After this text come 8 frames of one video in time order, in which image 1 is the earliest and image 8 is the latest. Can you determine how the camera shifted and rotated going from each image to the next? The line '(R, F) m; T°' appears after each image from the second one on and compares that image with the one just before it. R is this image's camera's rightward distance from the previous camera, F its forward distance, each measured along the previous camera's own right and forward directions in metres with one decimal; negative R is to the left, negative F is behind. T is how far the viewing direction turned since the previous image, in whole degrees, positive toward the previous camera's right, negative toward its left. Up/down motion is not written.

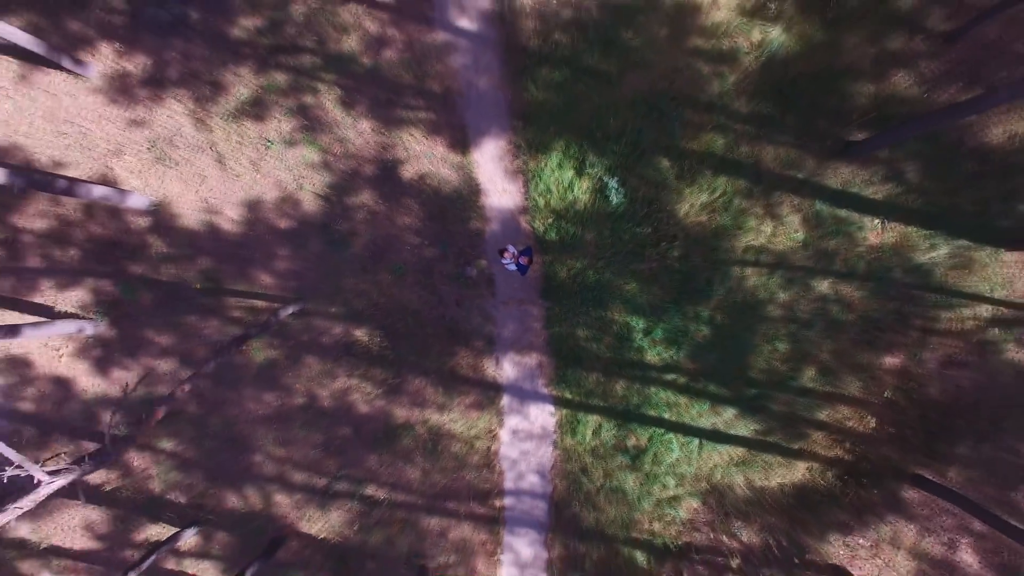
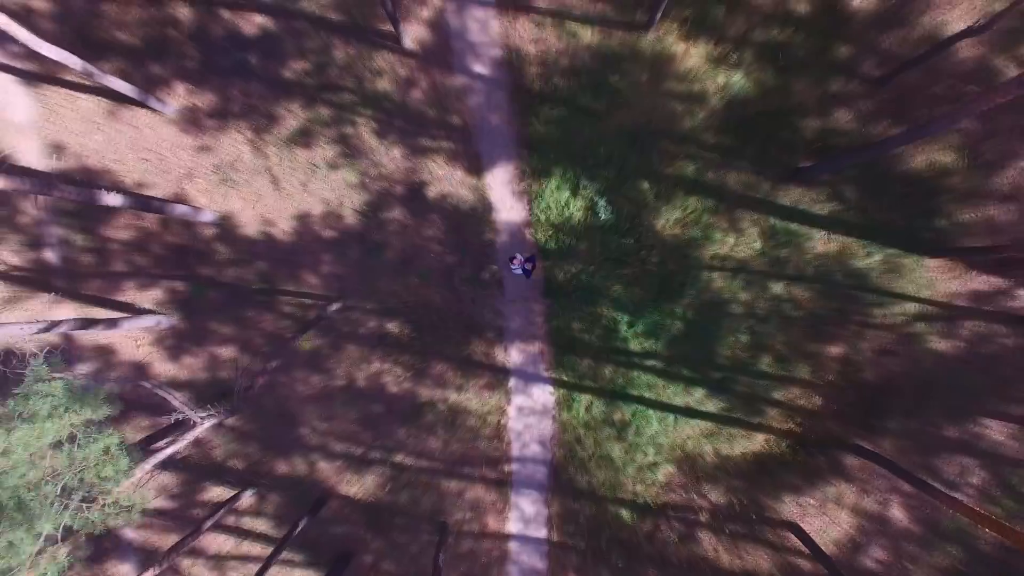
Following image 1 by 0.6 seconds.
(-0.2, -2.0) m; 0°
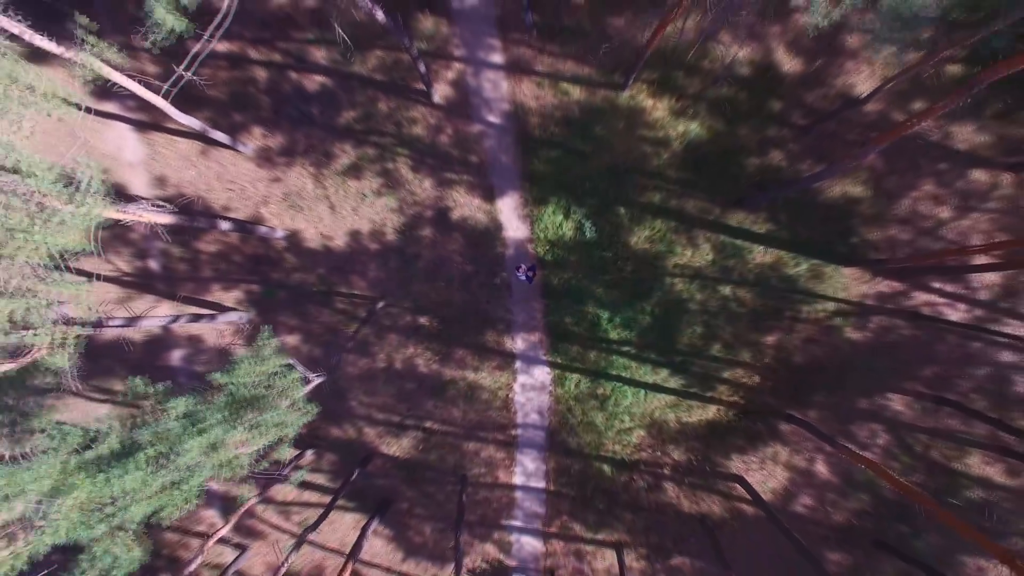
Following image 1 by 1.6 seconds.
(-0.3, -3.3) m; 0°
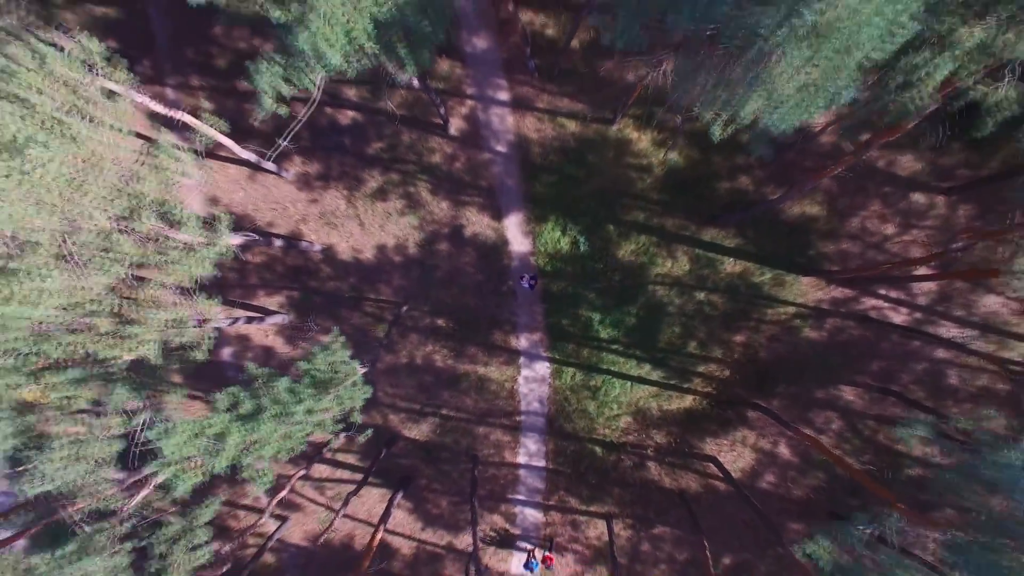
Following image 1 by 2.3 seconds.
(-0.2, -2.5) m; 0°
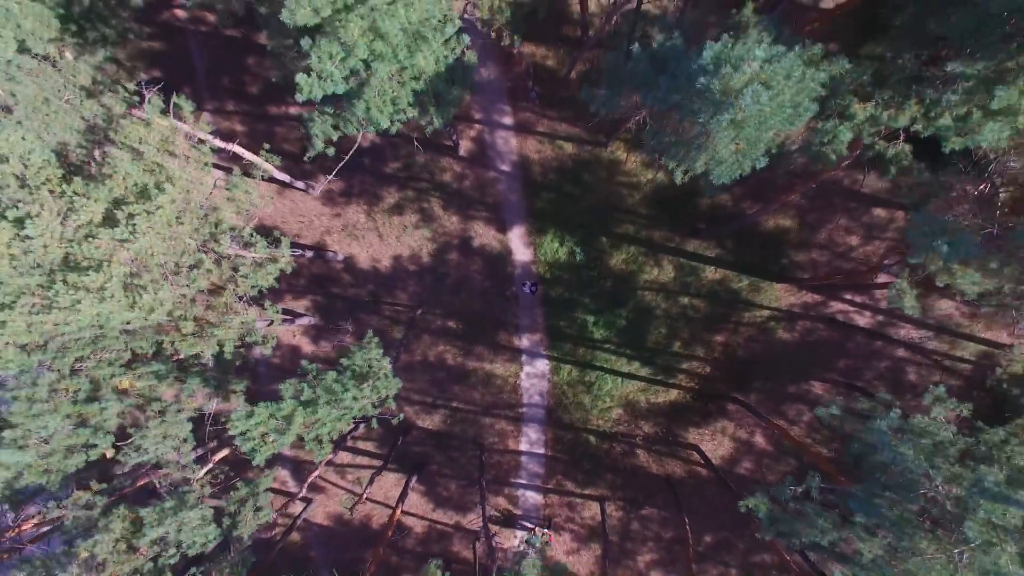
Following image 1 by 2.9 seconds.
(-0.1, -2.0) m; 0°
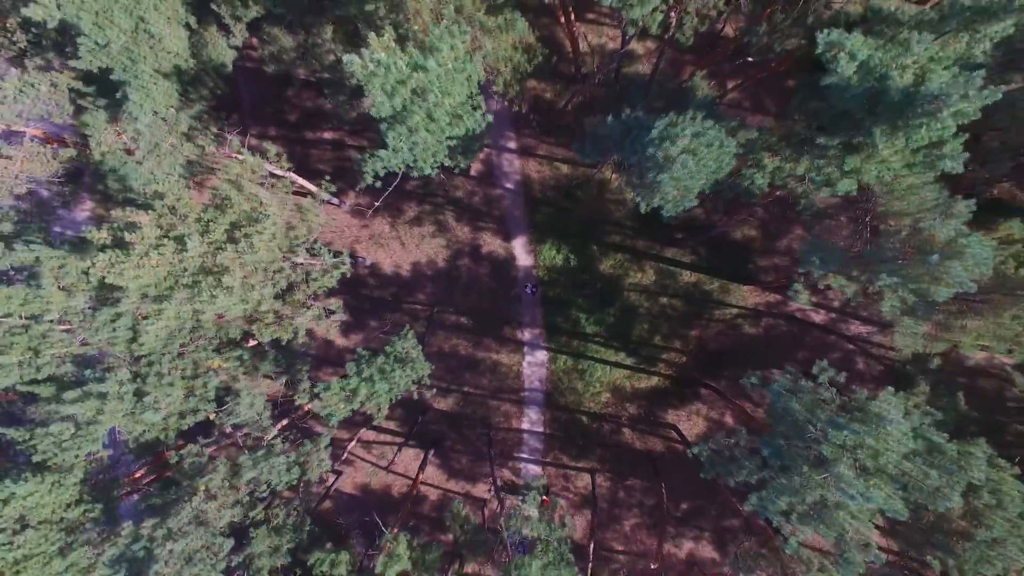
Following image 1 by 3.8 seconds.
(-0.2, -3.2) m; 0°
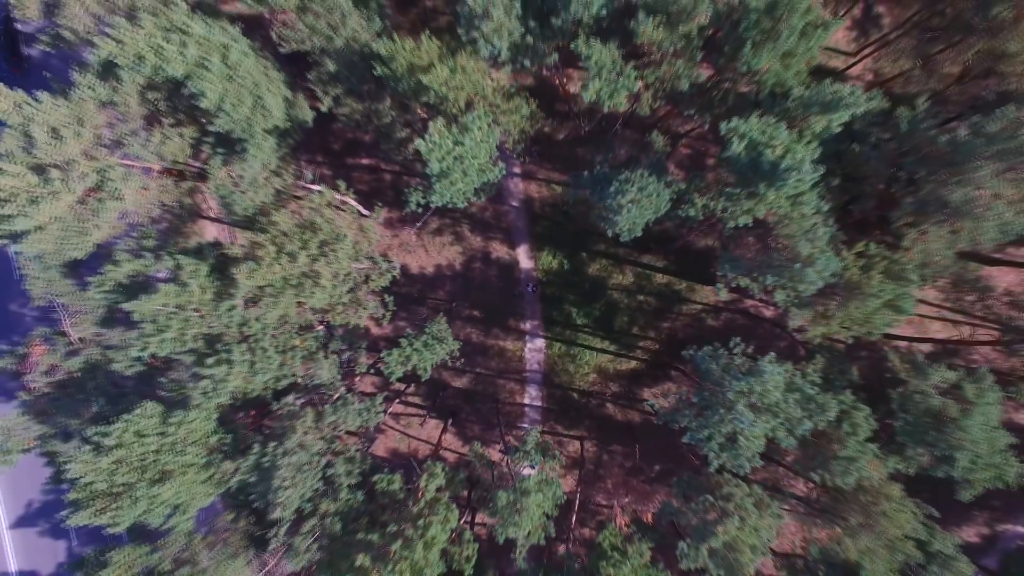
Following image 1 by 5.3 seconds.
(-0.2, -5.0) m; 0°
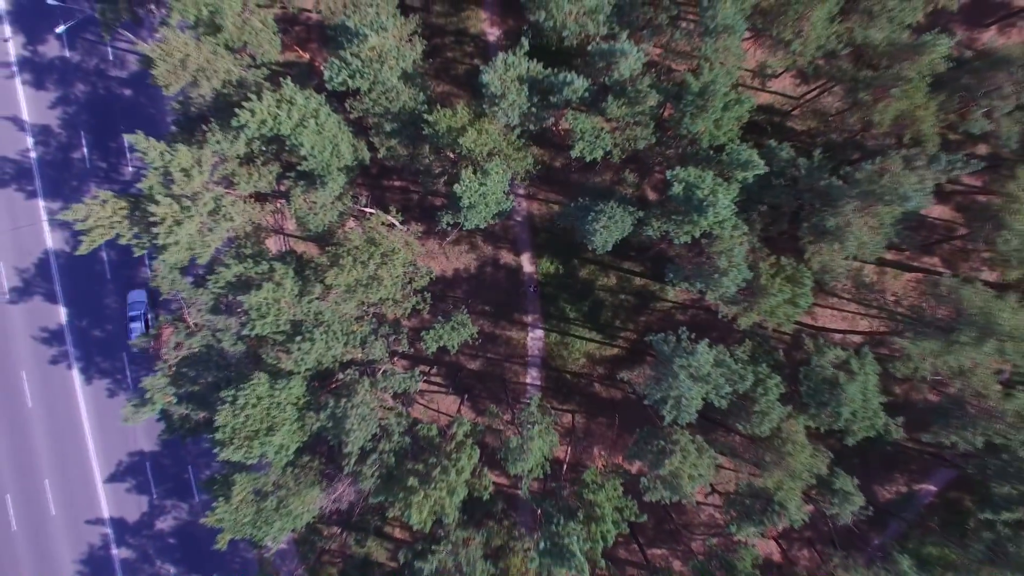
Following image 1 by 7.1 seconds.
(-0.2, -6.1) m; 0°
